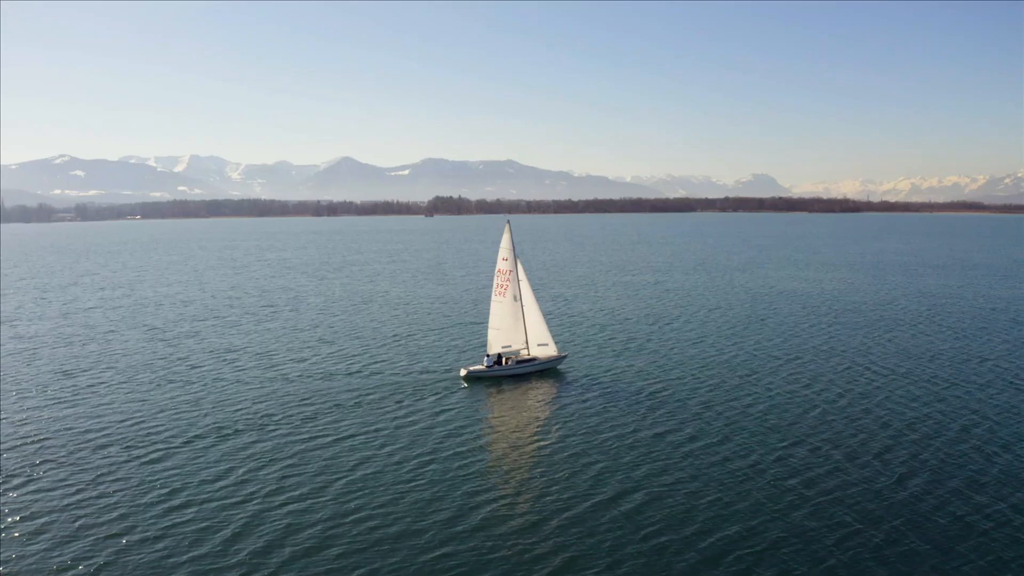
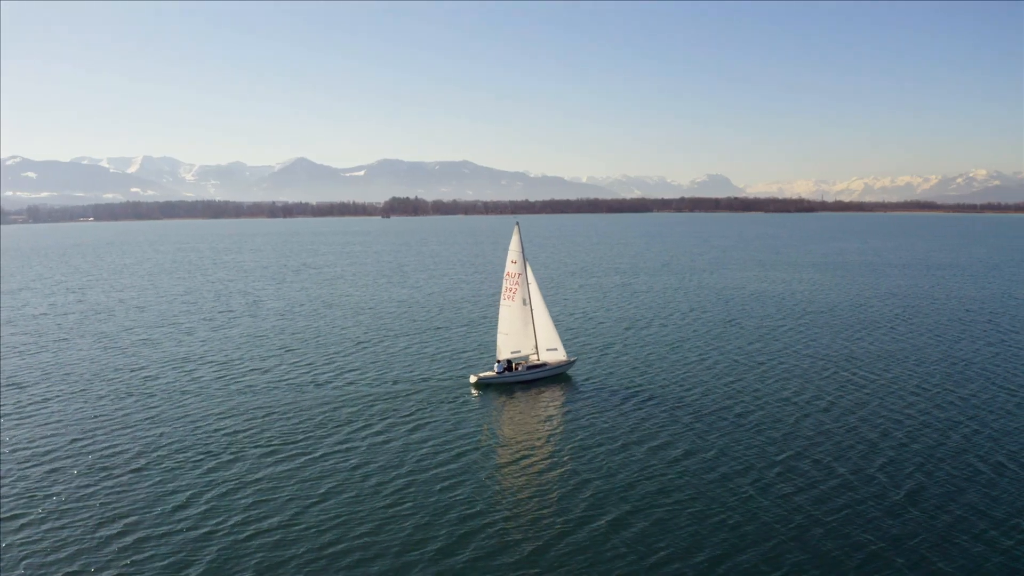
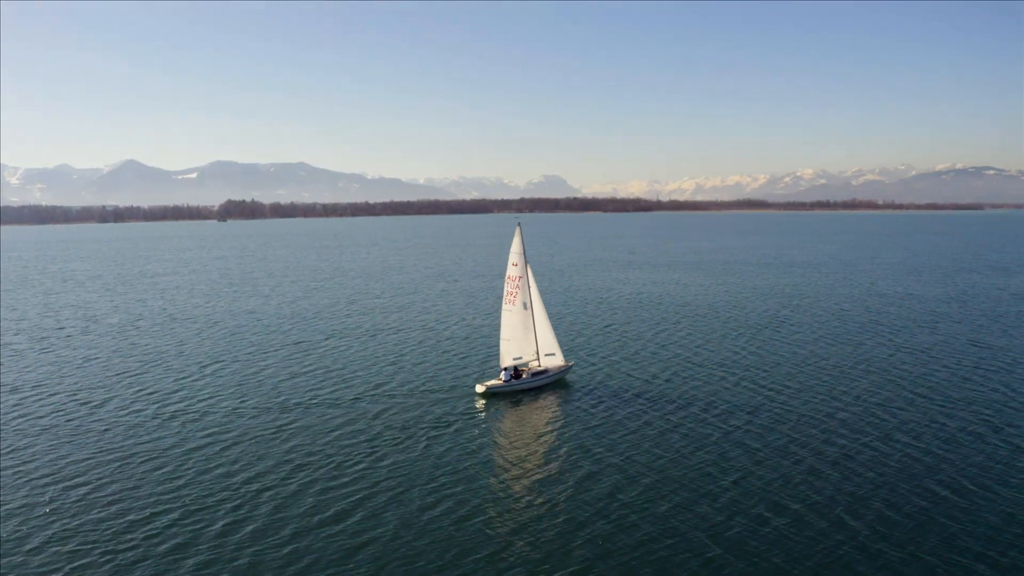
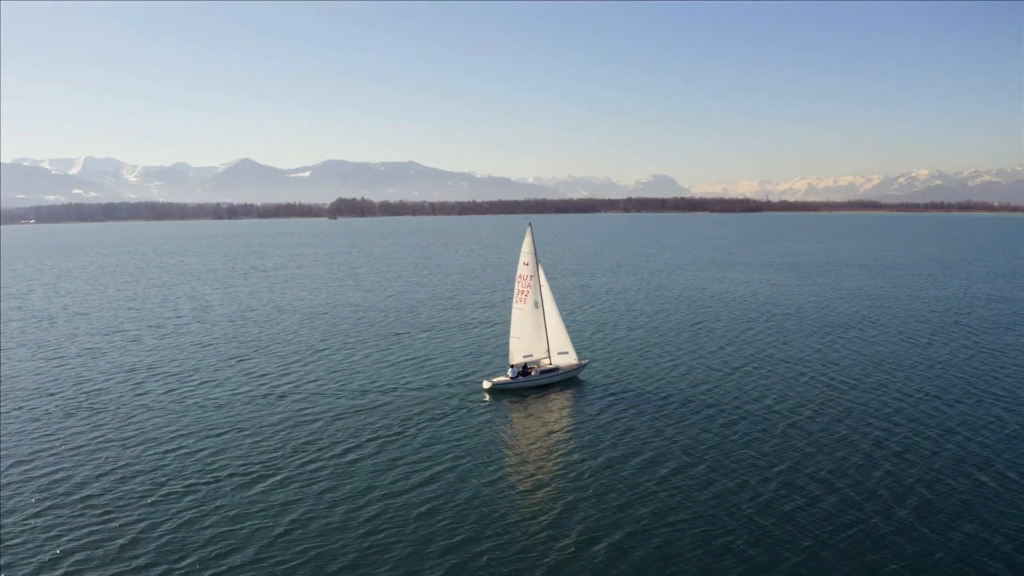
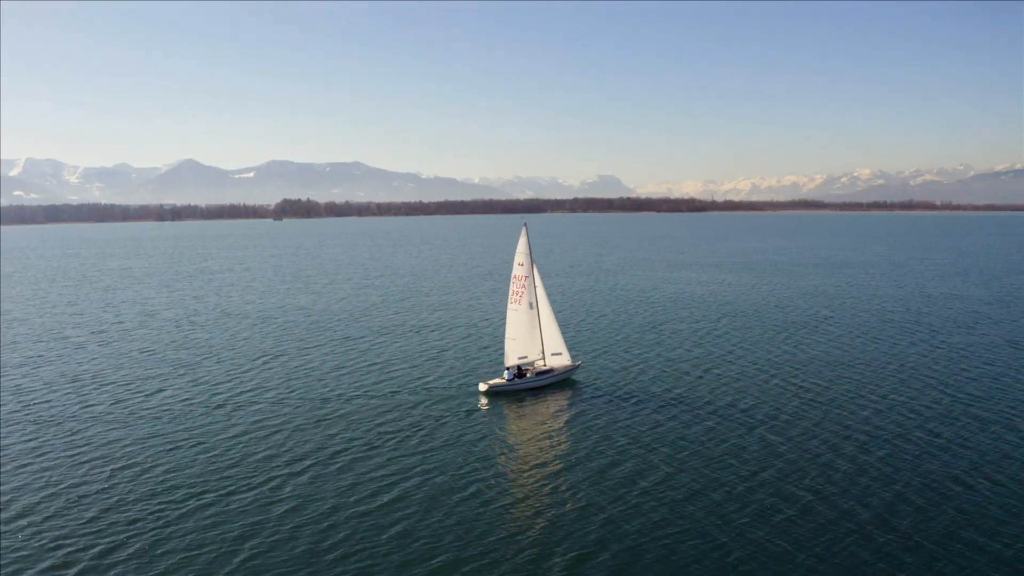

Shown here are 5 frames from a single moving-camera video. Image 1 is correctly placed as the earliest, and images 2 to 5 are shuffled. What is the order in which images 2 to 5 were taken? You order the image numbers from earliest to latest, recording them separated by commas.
2, 4, 5, 3
